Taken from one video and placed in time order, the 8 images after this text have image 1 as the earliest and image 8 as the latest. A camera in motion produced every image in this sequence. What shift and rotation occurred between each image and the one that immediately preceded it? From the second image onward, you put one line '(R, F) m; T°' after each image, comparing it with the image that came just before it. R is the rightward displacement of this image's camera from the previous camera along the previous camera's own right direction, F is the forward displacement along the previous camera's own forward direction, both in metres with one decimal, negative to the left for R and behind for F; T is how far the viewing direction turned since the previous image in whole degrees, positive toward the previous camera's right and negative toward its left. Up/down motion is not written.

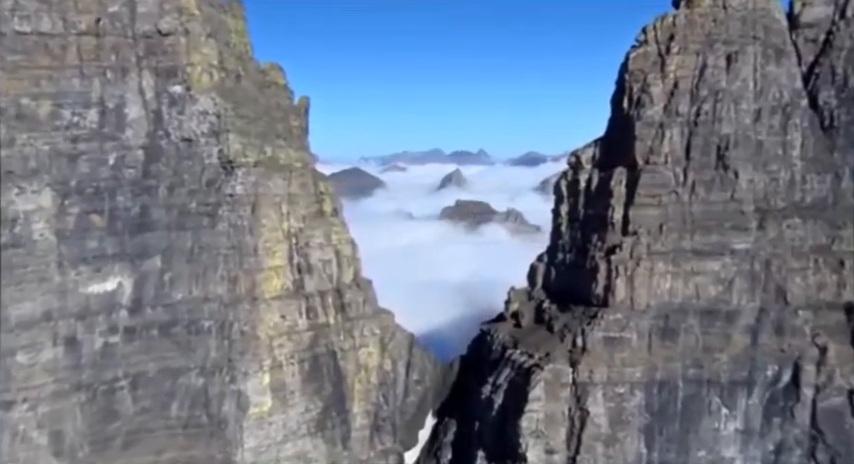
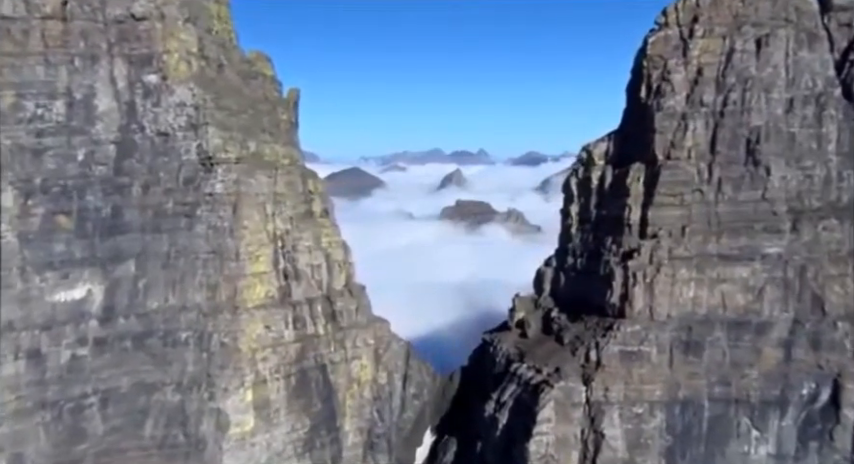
(+0.1, +2.2) m; 0°
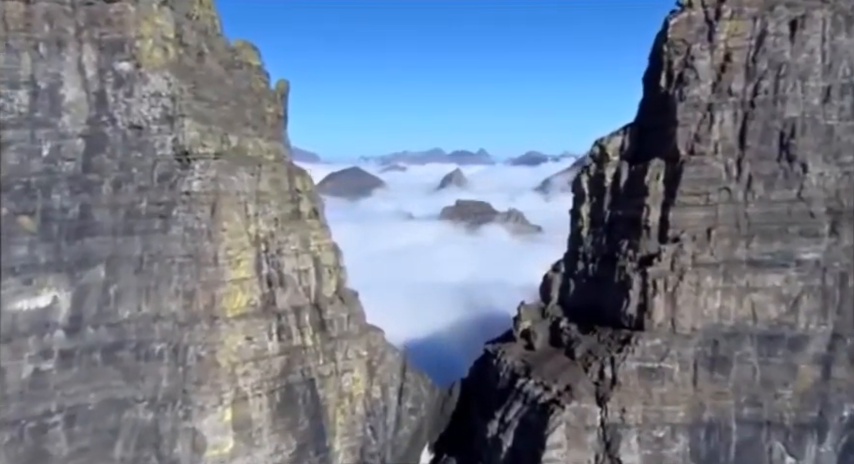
(+0.1, +2.0) m; 0°
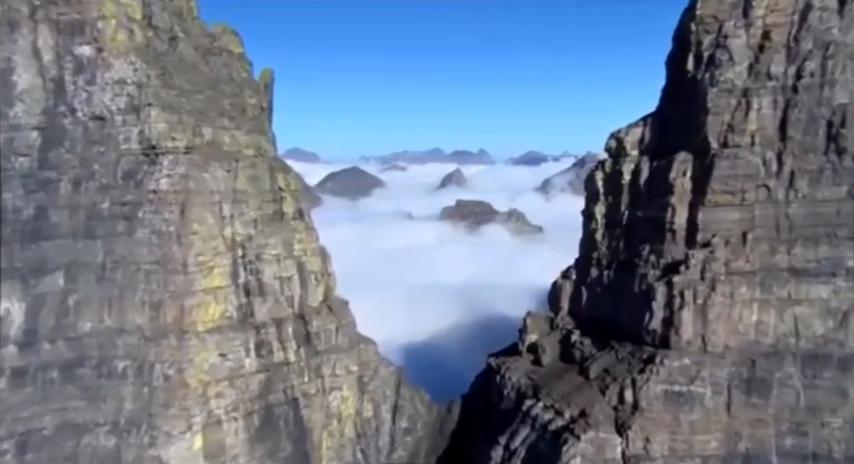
(+0.1, +2.3) m; 0°
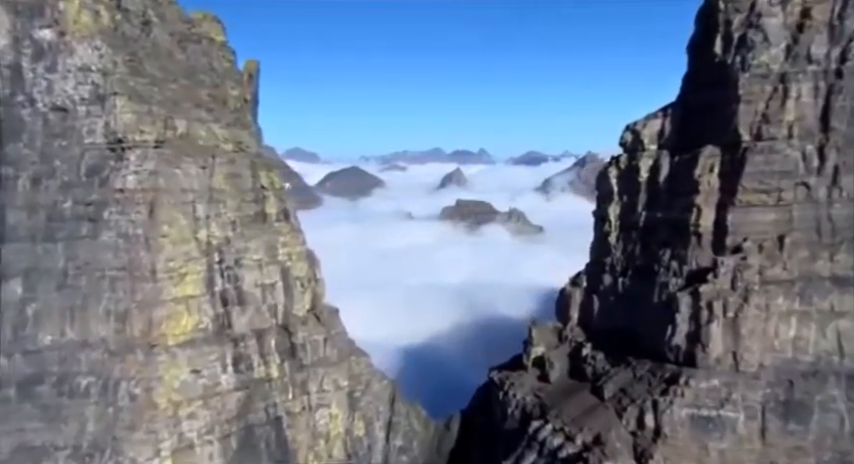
(+0.1, +1.9) m; 0°
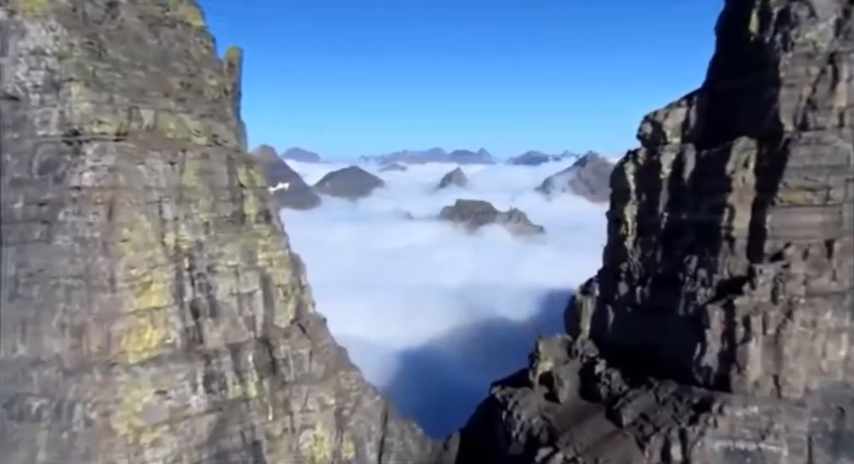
(+0.1, +1.9) m; 0°
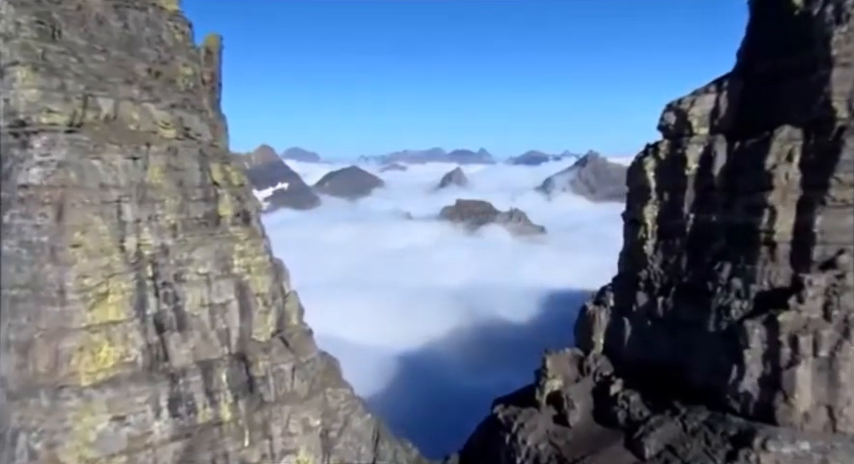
(+0.1, +1.8) m; 0°
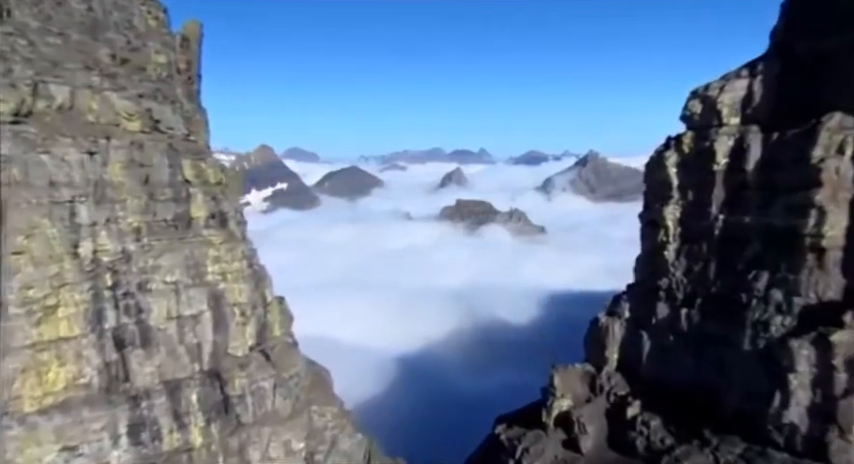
(+0.1, +1.6) m; 0°
